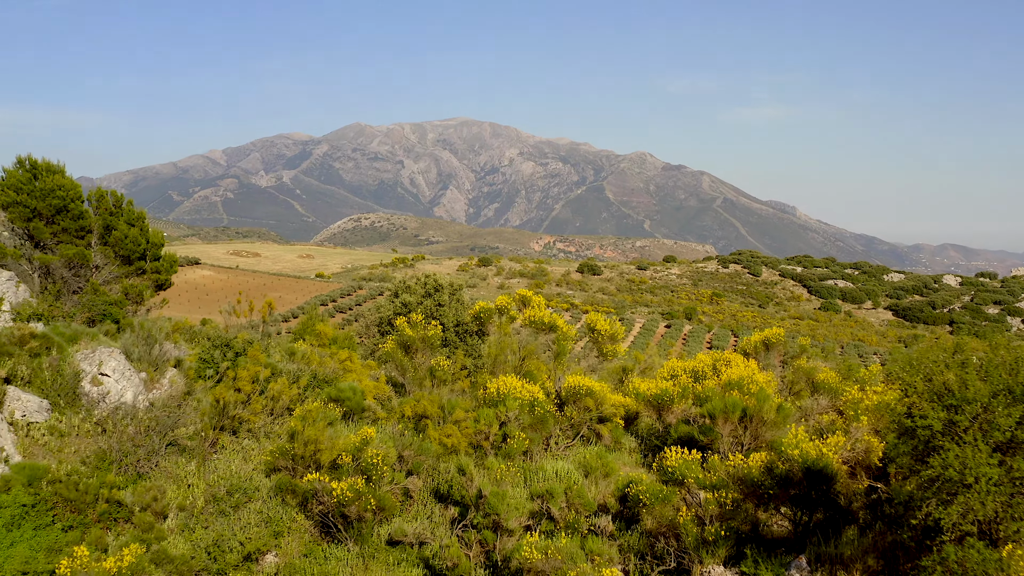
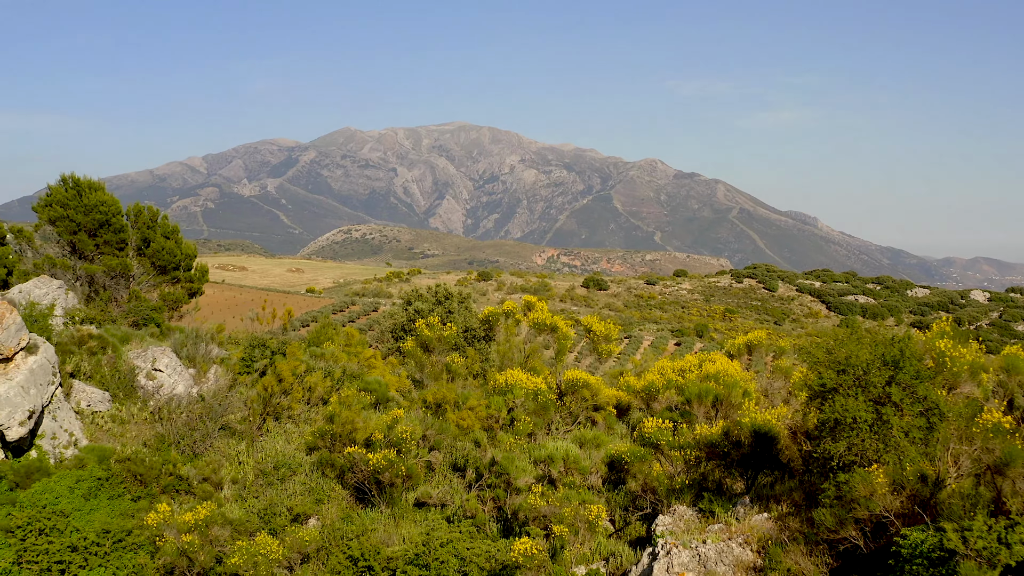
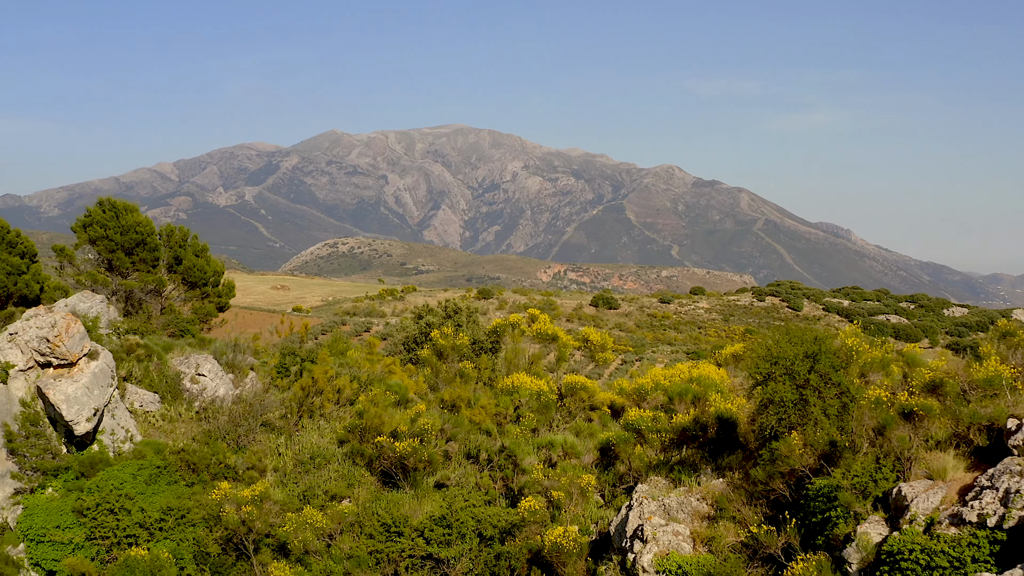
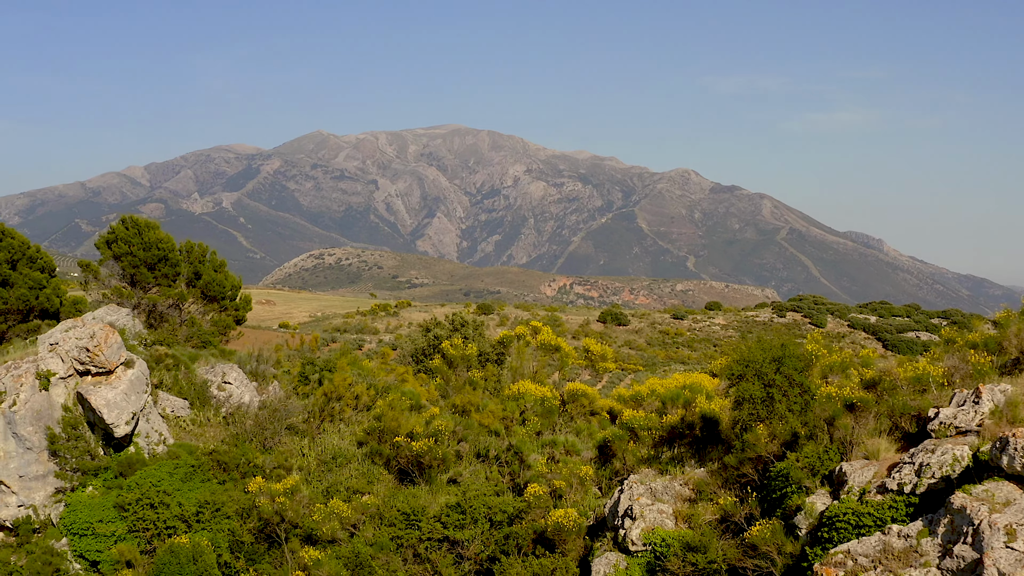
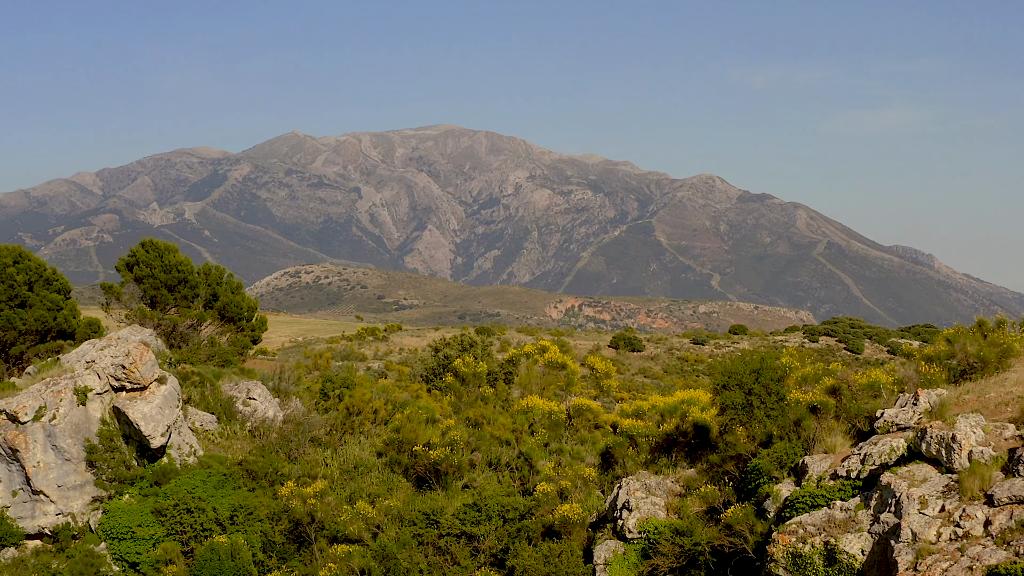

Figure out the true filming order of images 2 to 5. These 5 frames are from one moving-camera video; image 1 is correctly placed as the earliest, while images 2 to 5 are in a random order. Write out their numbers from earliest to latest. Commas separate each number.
2, 3, 4, 5
